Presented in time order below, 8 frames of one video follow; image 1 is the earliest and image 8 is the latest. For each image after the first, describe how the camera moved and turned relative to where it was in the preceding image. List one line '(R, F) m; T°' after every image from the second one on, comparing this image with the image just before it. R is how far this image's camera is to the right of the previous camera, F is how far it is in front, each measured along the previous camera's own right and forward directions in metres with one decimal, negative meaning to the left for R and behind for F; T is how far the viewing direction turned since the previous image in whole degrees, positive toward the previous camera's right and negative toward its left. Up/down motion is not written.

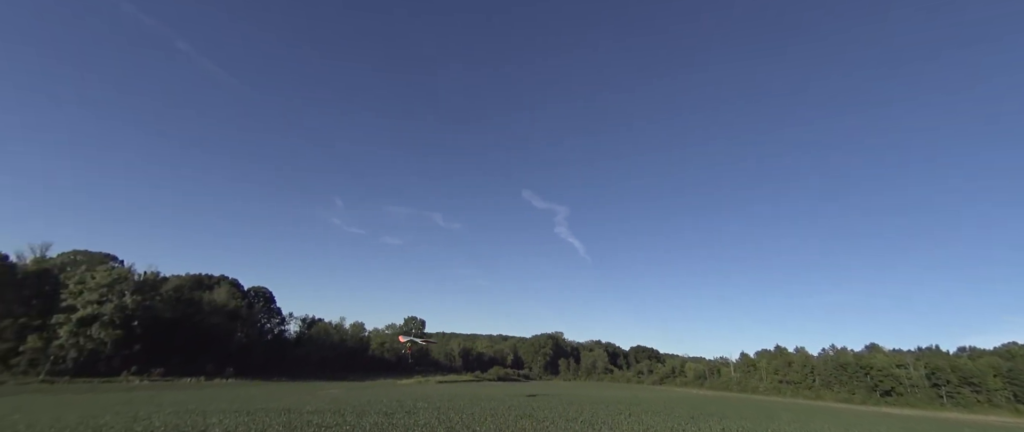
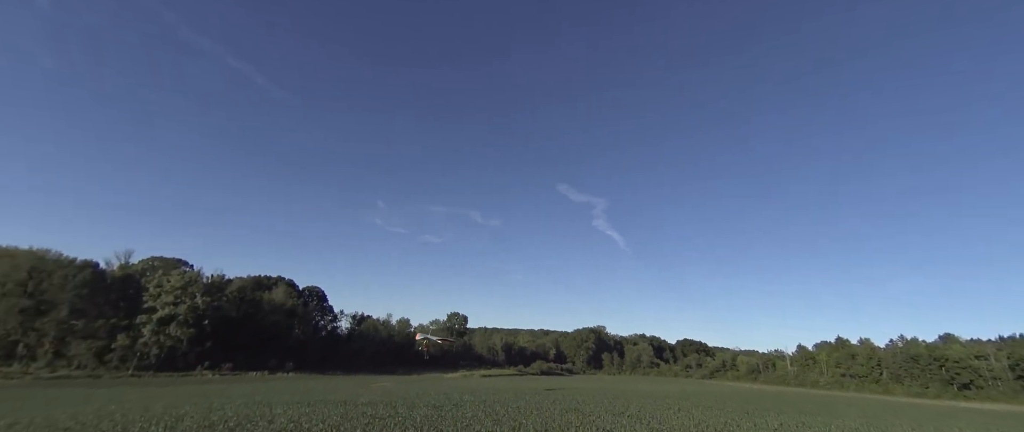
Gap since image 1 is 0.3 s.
(-0.3, -0.3) m; -5°
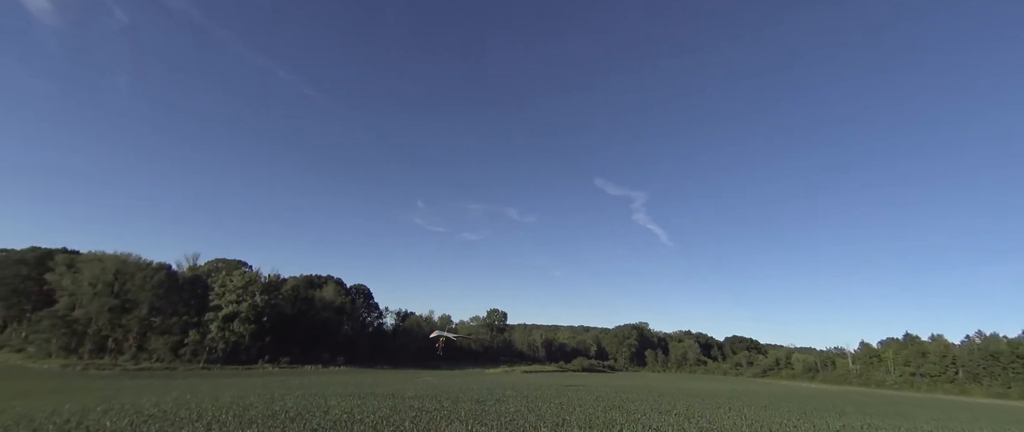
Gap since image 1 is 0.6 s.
(-0.3, -0.3) m; -5°
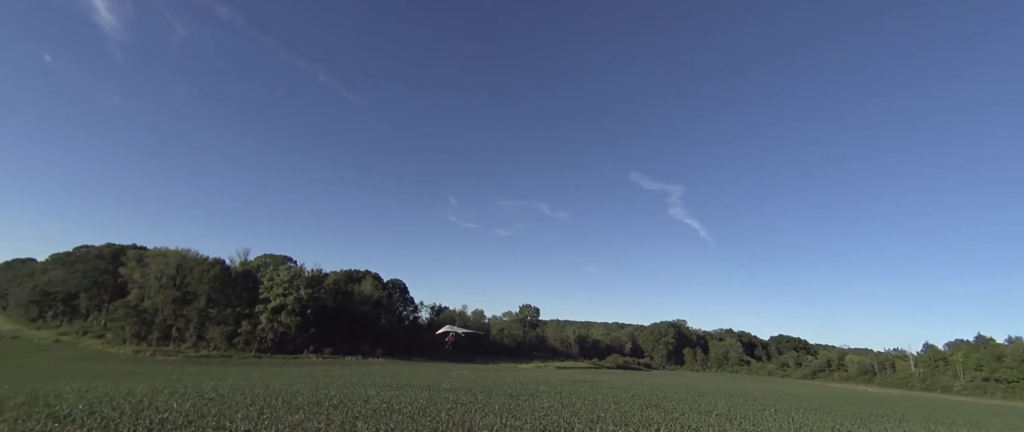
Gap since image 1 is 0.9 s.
(-0.5, -0.2) m; -4°
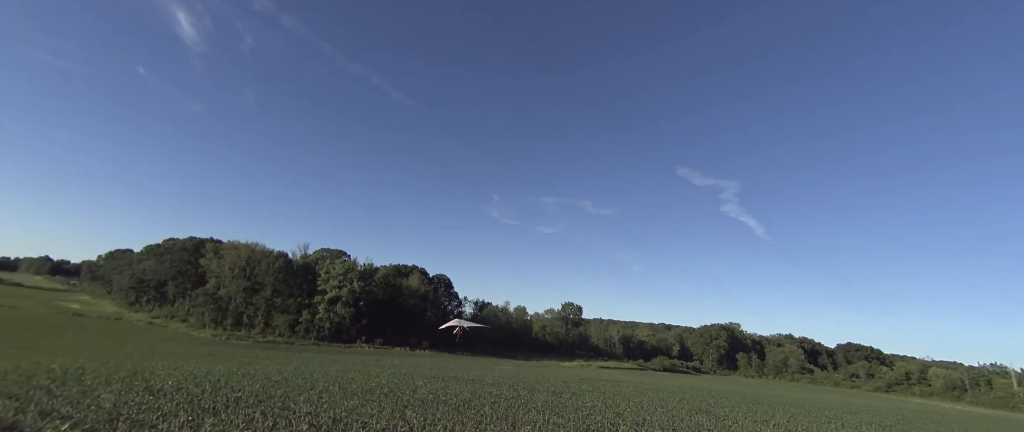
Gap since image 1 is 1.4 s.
(-0.6, -0.1) m; -6°
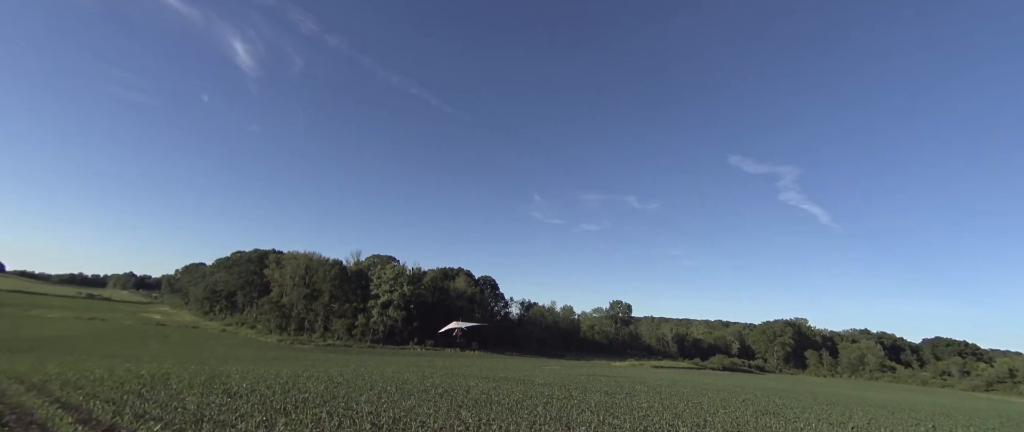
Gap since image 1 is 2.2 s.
(-0.4, +0.2) m; -6°
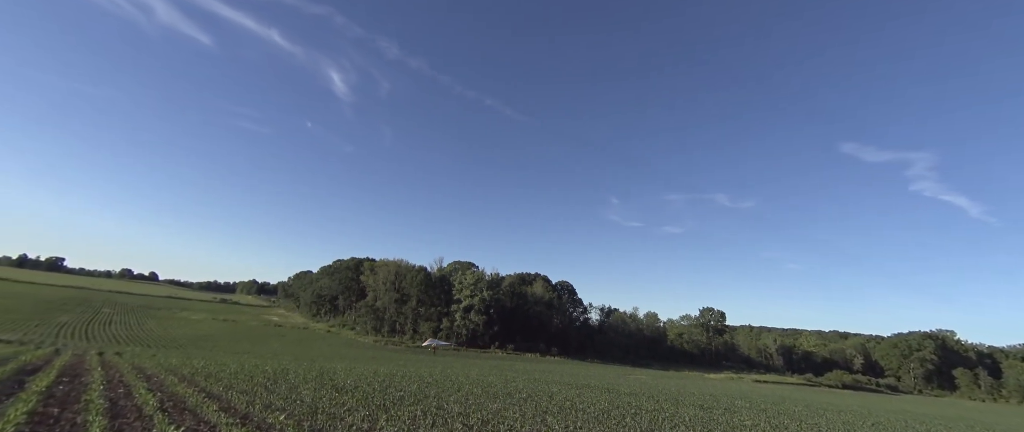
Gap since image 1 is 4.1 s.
(-0.7, +0.5) m; -10°
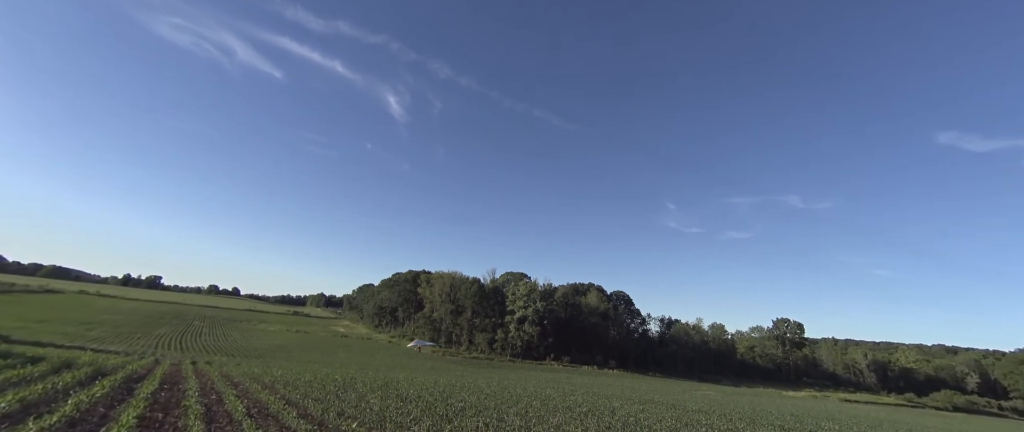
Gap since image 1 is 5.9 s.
(-0.6, +0.4) m; -7°
